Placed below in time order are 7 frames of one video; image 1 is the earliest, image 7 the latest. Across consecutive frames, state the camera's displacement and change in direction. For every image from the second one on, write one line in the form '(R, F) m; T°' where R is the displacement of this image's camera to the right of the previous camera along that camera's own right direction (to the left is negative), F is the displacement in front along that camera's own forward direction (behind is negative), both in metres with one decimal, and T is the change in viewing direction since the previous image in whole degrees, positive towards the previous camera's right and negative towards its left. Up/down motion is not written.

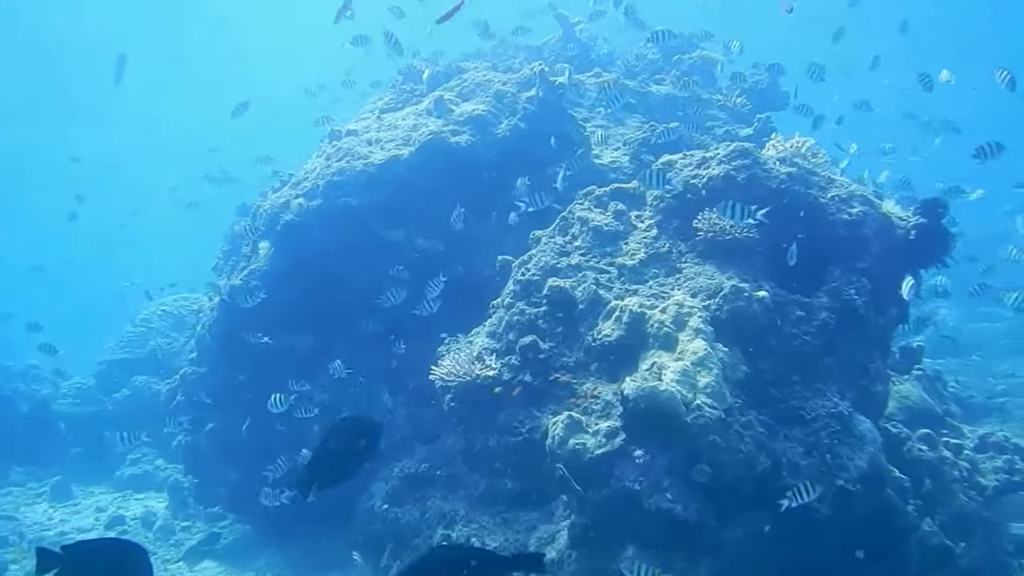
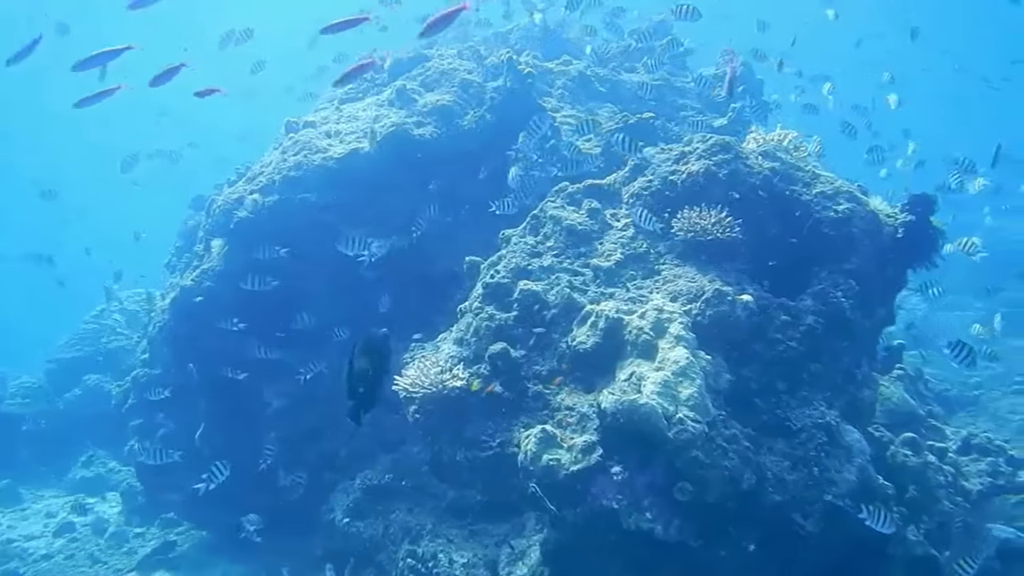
(0.0, +0.5) m; +3°
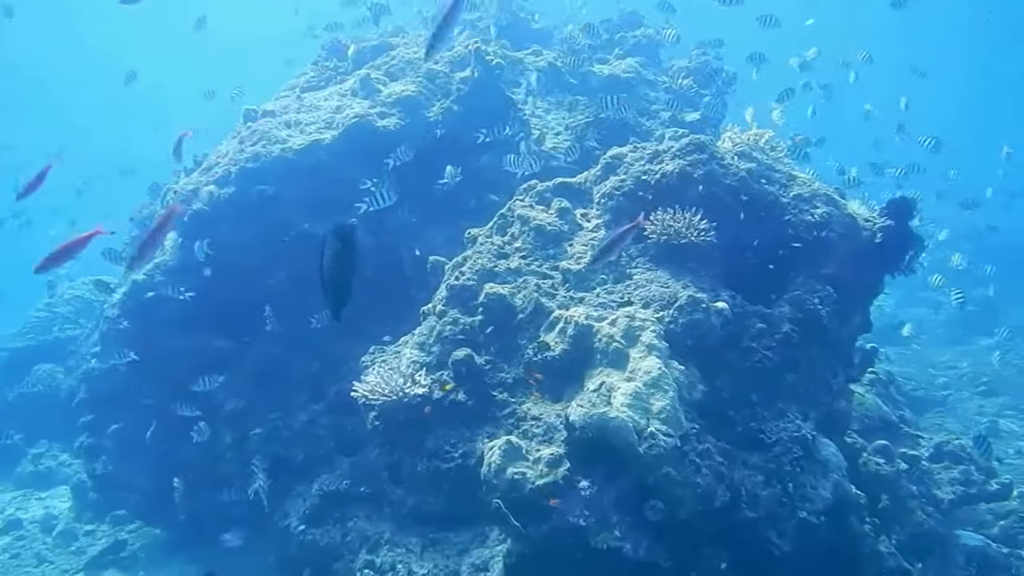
(+0.1, +0.4) m; +2°
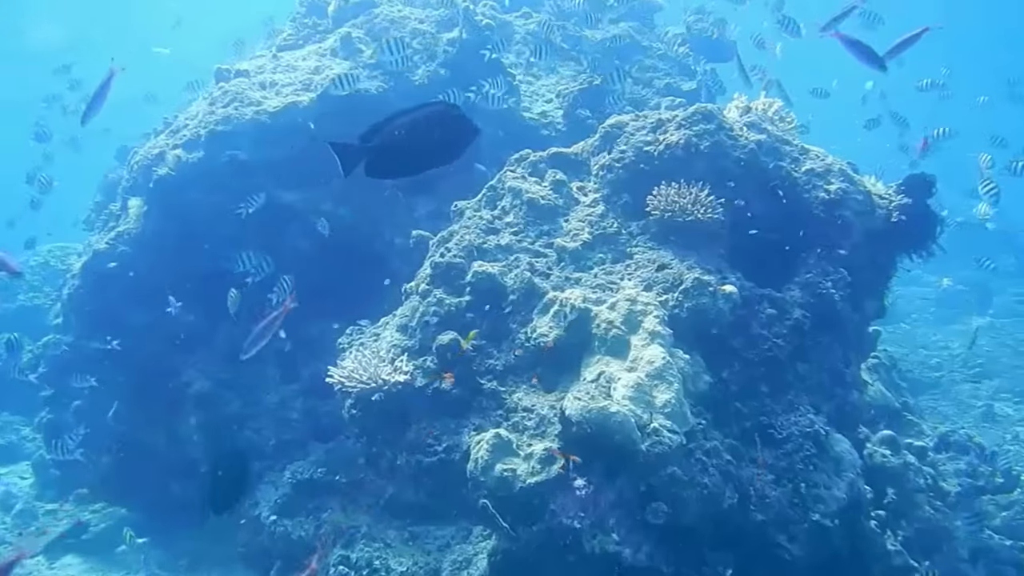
(-0.1, +0.6) m; +1°
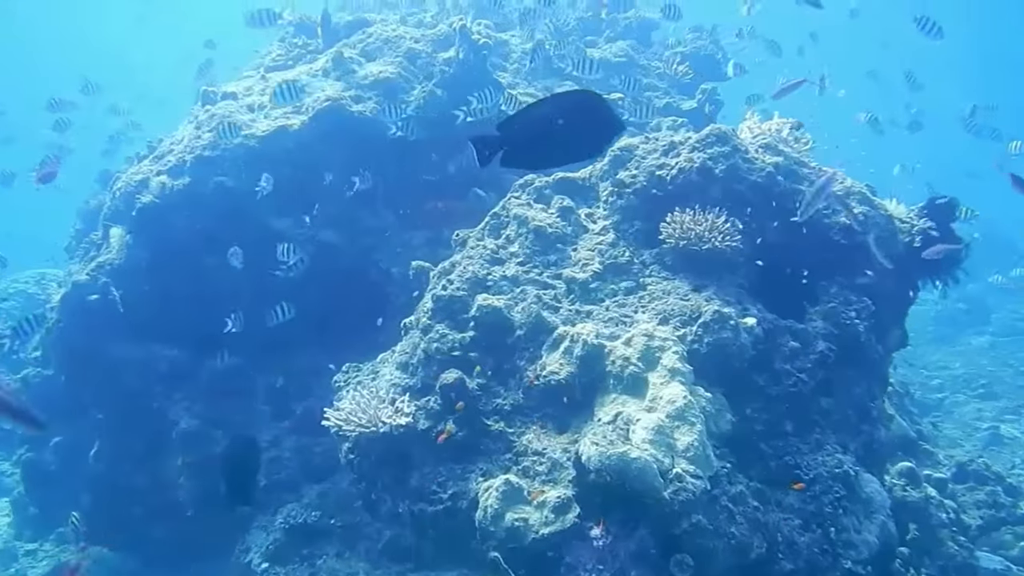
(-0.2, +0.4) m; +1°
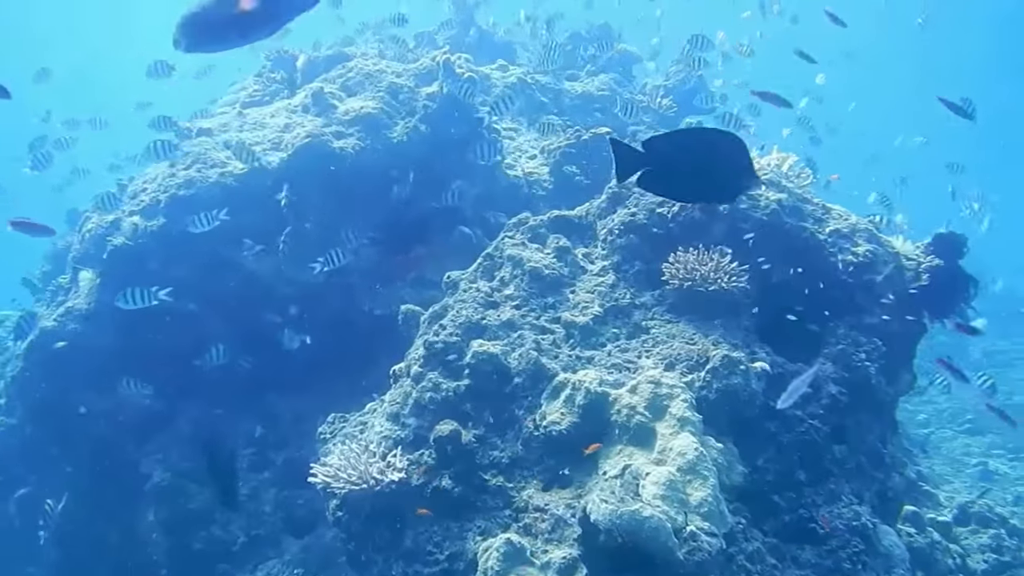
(-0.2, +0.3) m; +2°
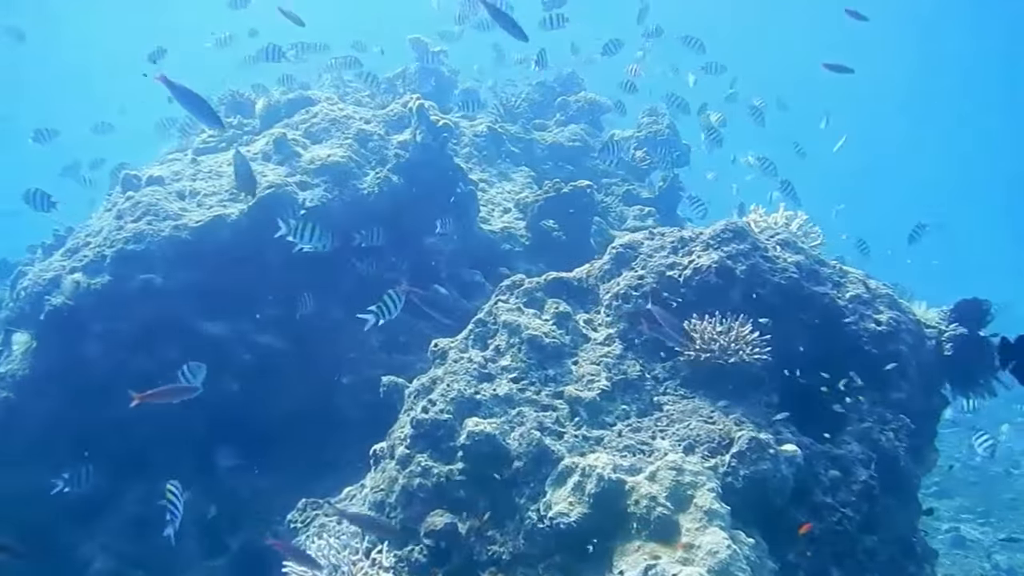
(-0.4, +0.6) m; +4°
